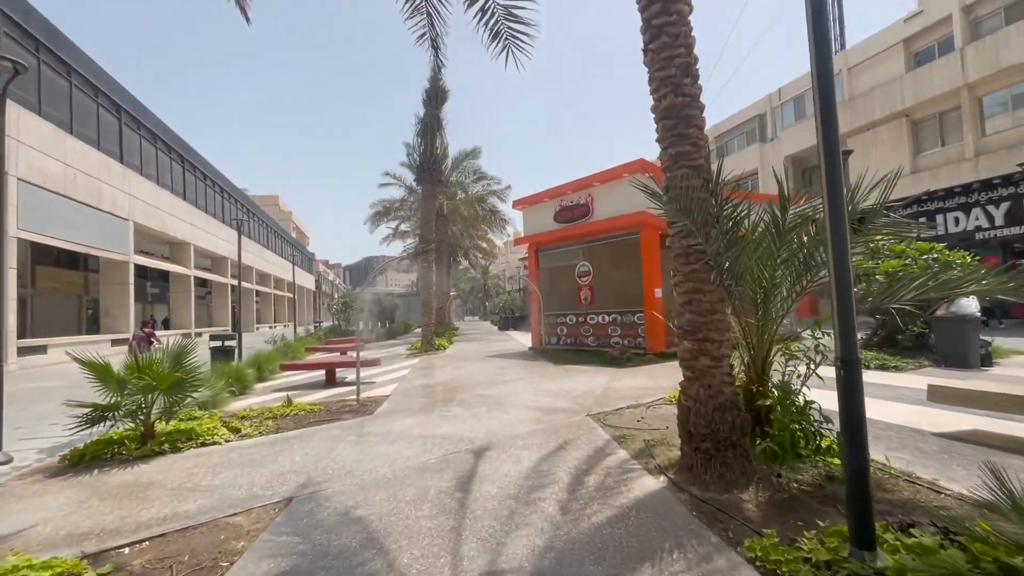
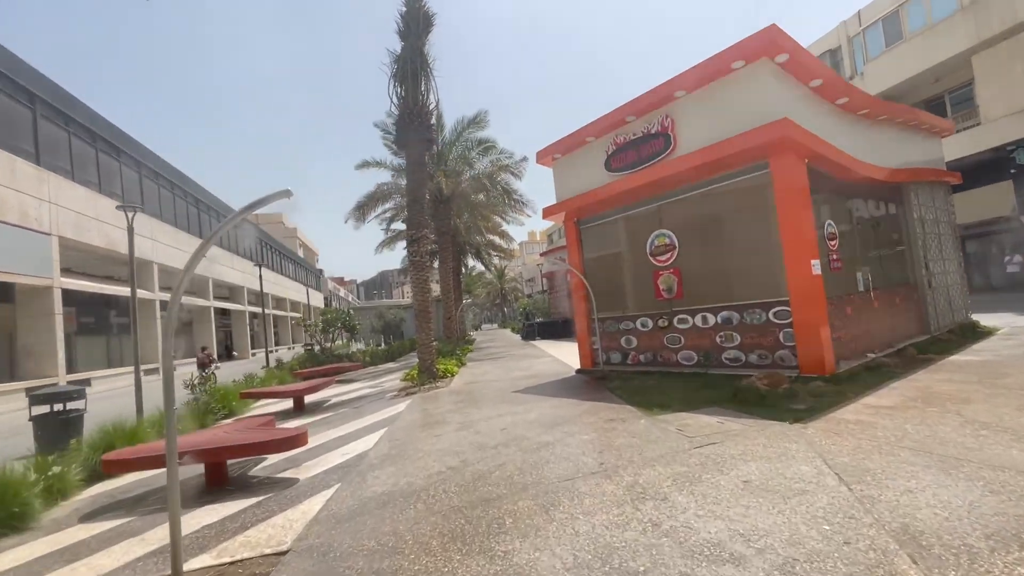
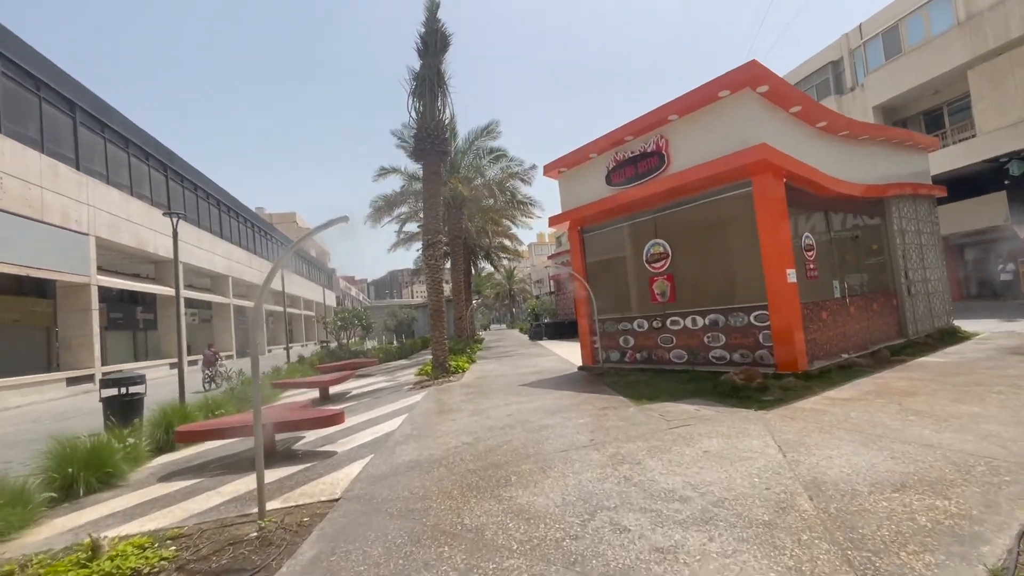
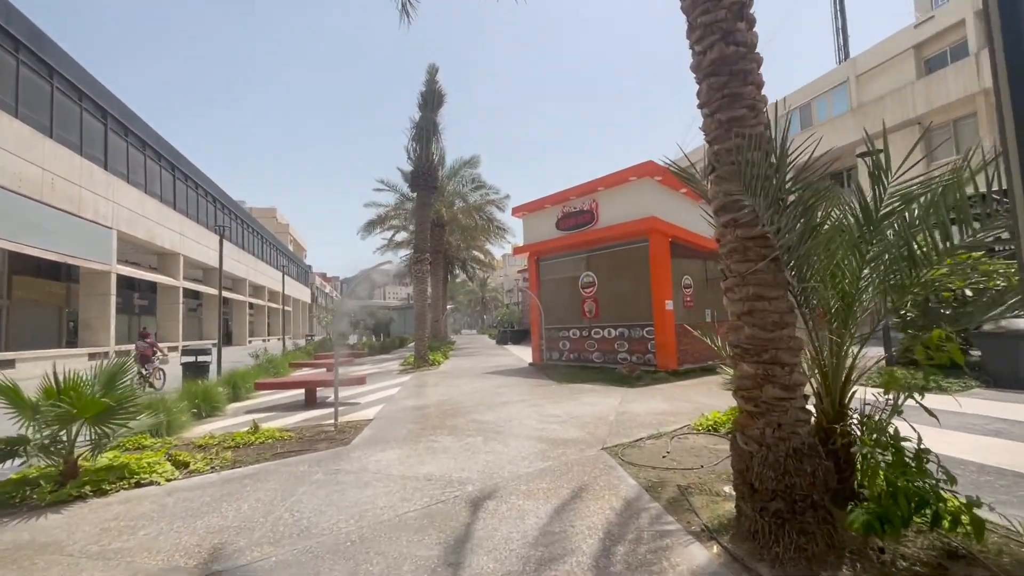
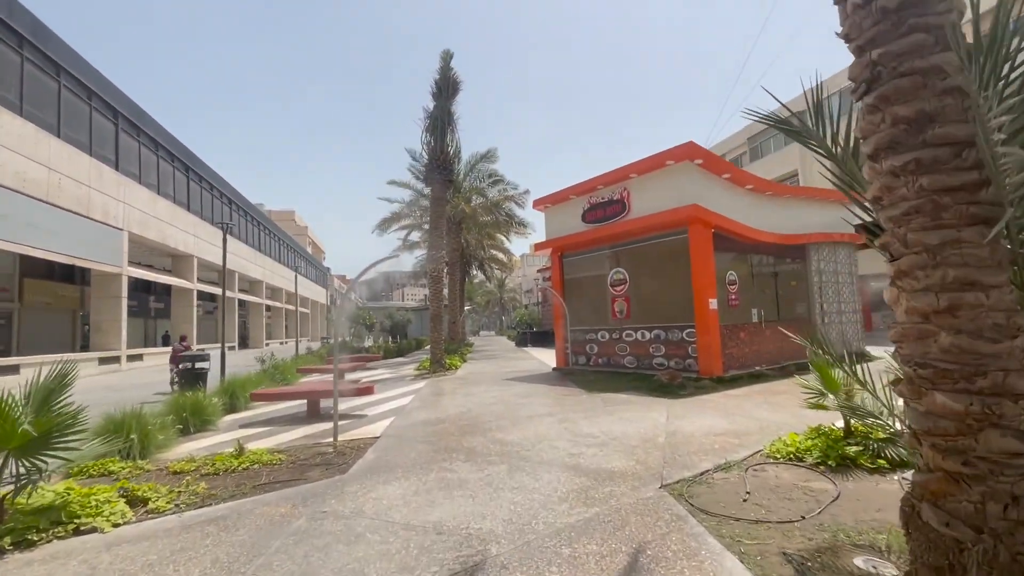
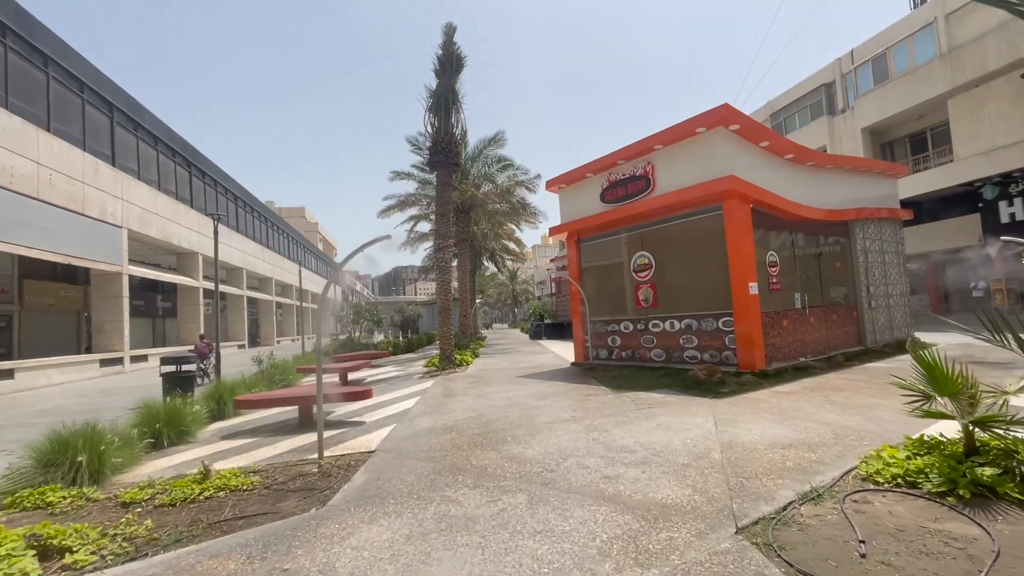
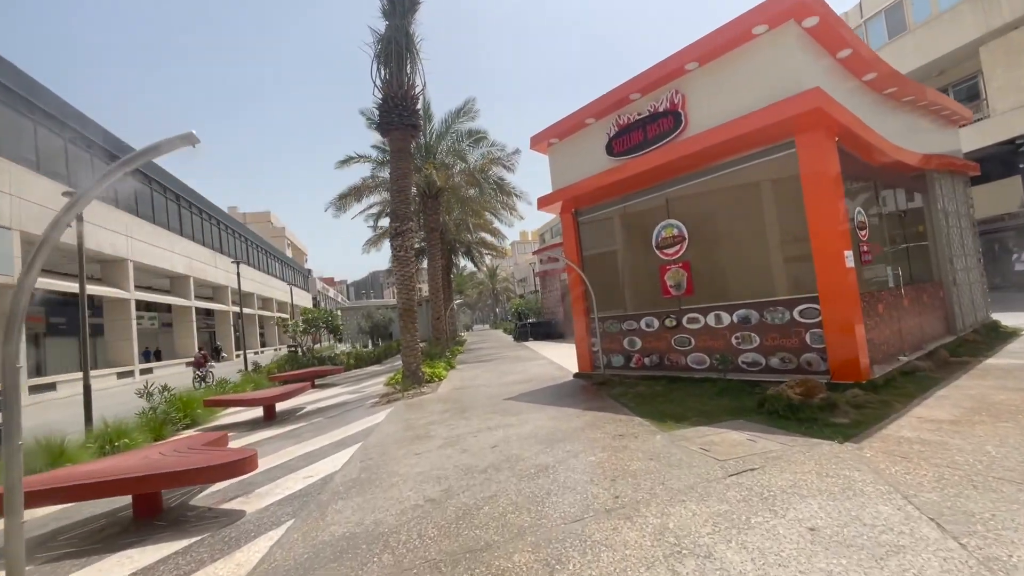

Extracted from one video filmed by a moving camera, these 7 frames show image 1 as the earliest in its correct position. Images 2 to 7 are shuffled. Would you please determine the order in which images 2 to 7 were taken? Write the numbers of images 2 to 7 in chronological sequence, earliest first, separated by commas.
4, 5, 6, 3, 2, 7
